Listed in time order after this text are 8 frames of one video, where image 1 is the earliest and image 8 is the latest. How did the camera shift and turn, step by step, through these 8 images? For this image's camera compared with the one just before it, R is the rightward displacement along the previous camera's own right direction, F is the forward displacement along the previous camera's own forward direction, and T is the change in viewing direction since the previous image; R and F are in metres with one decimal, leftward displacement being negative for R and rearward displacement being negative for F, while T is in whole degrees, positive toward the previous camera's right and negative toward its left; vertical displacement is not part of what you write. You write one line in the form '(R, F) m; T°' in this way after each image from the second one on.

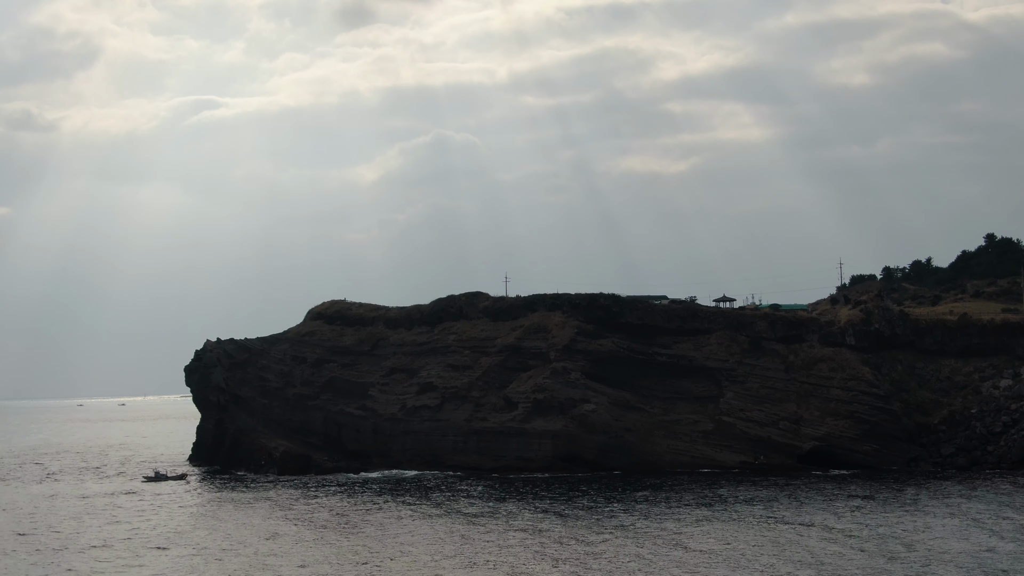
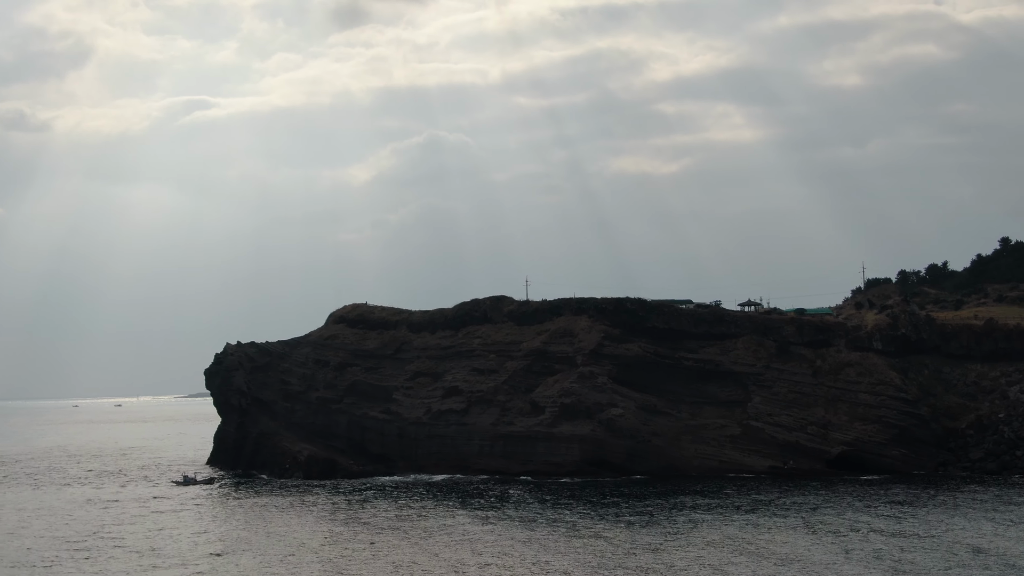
(-1.3, 0.0) m; 0°
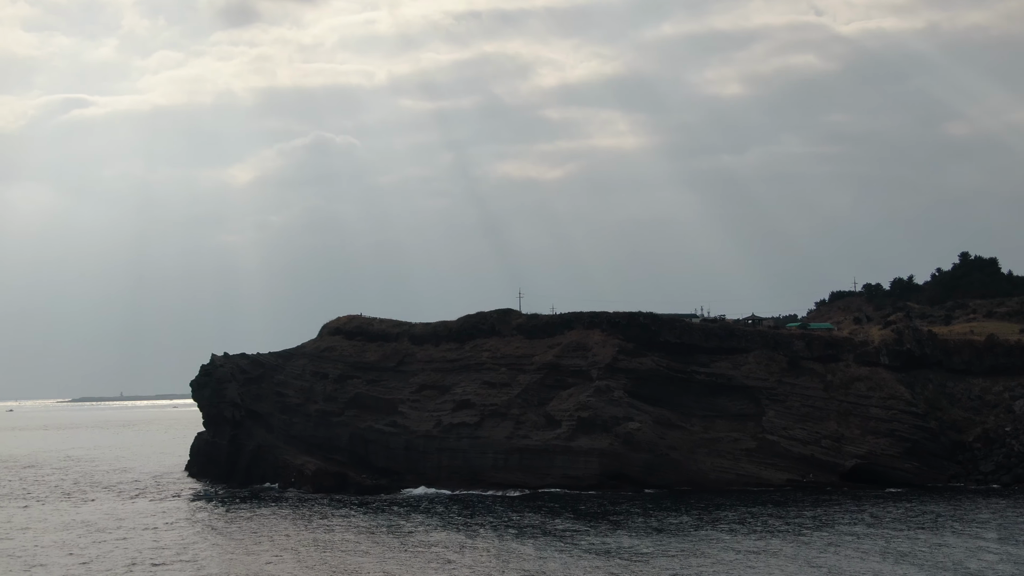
(-5.3, 0.0) m; +4°
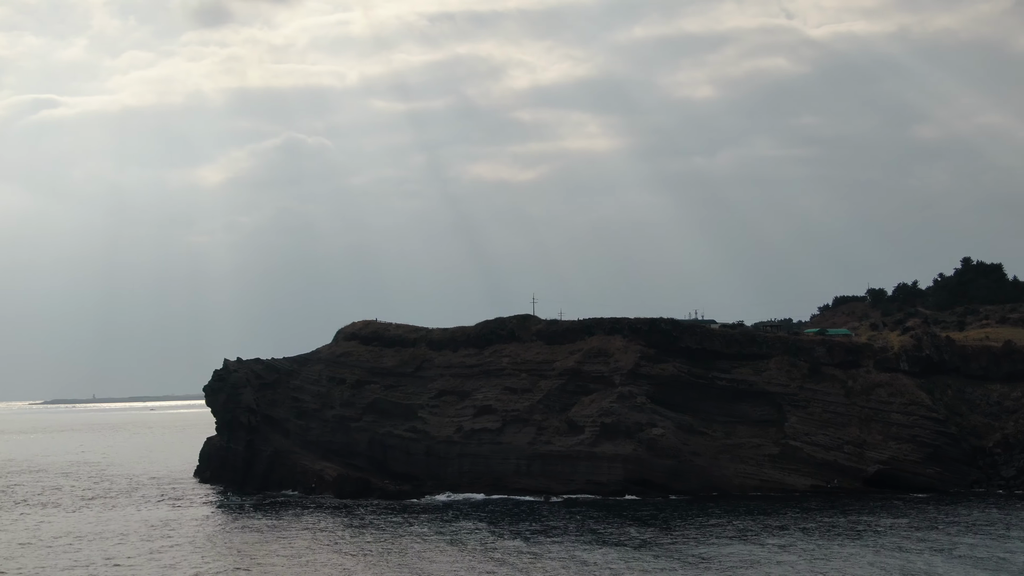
(-2.1, -0.2) m; +1°
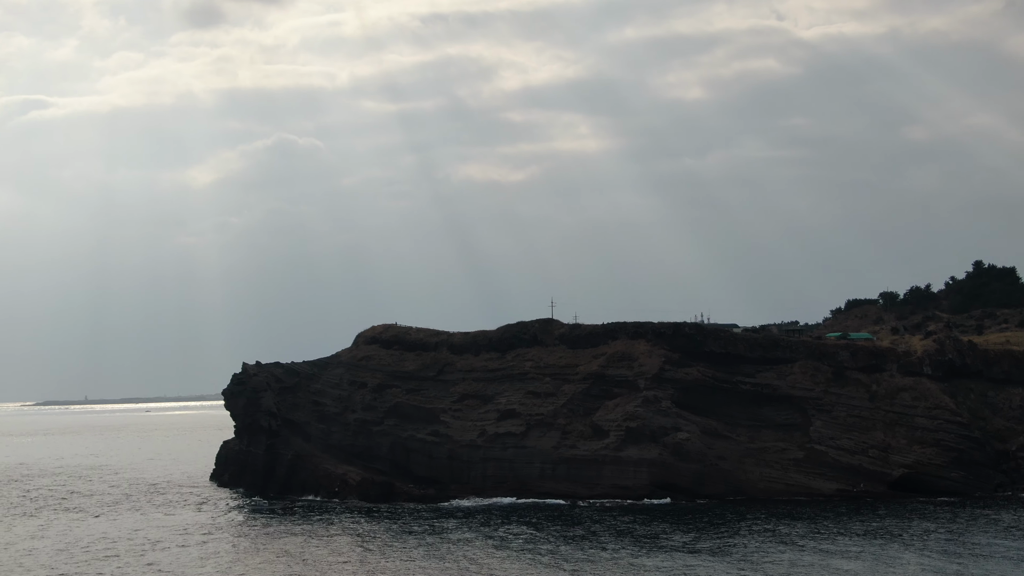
(-1.4, -0.1) m; 0°
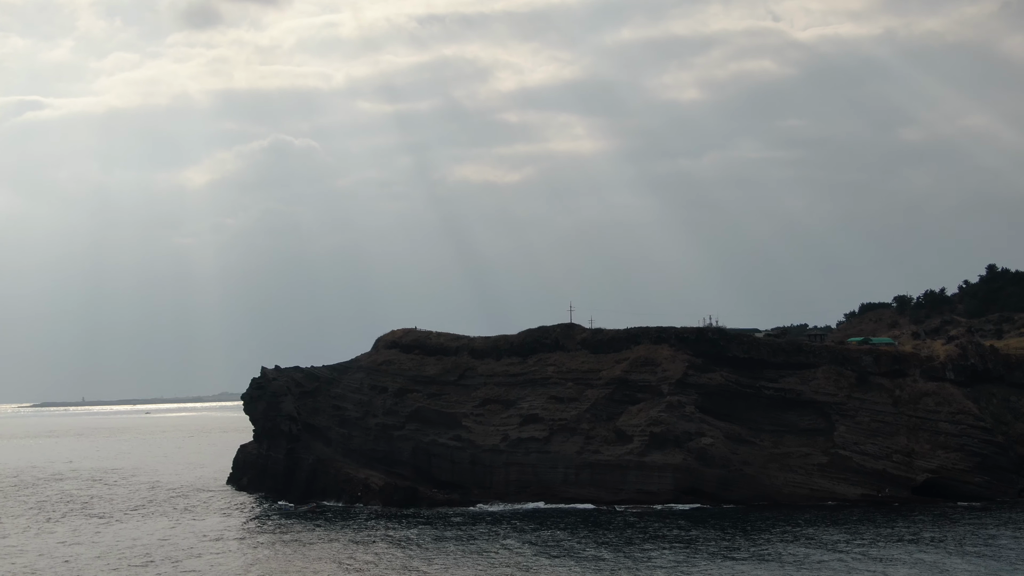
(-1.2, -0.1) m; 0°
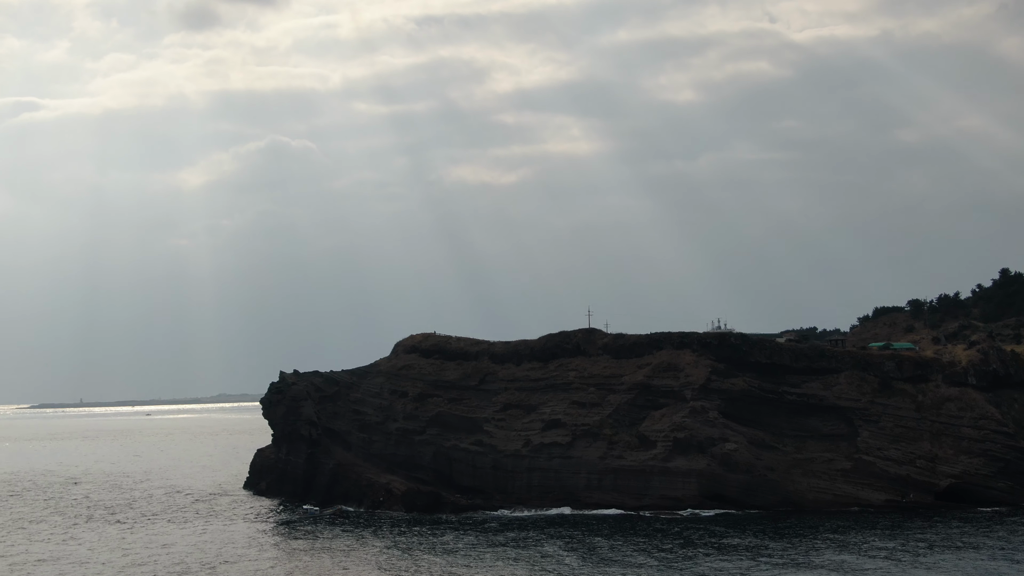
(-1.1, -0.1) m; 0°
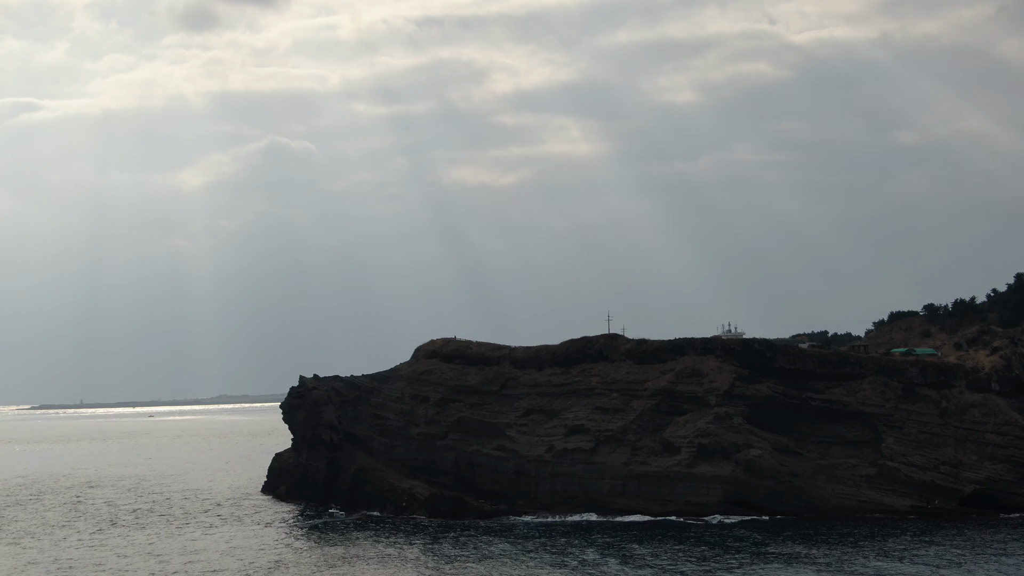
(-1.2, -0.1) m; 0°
